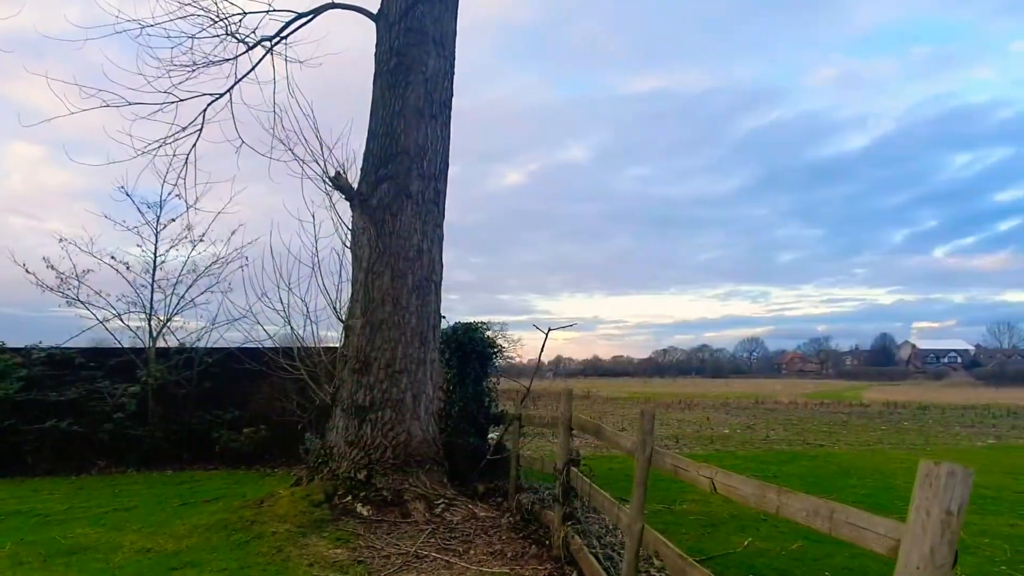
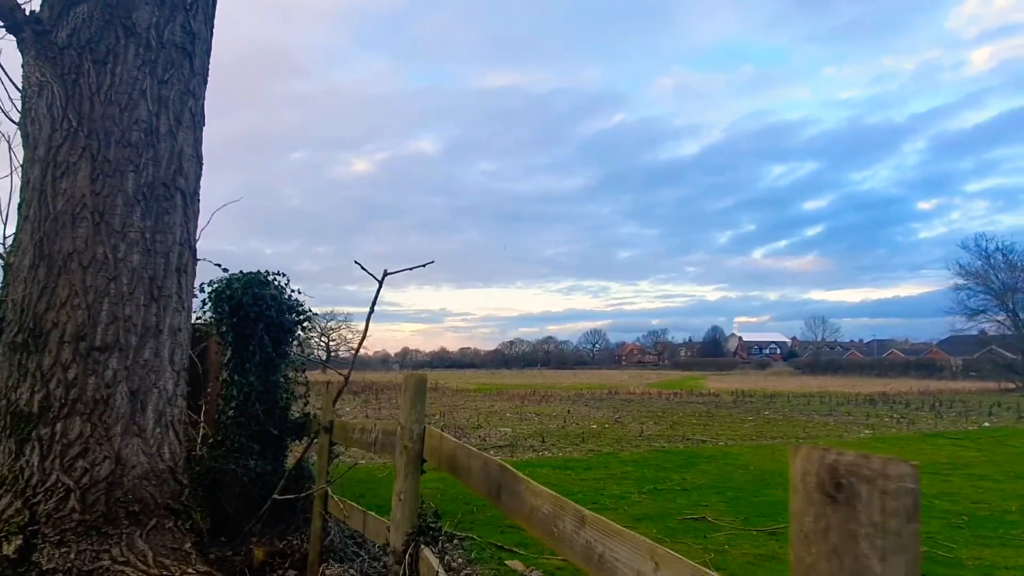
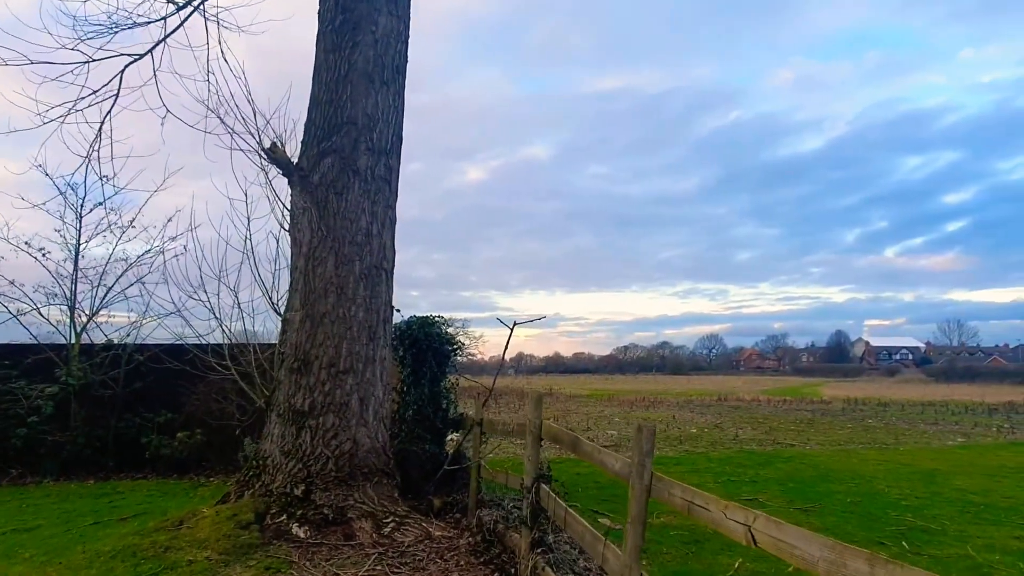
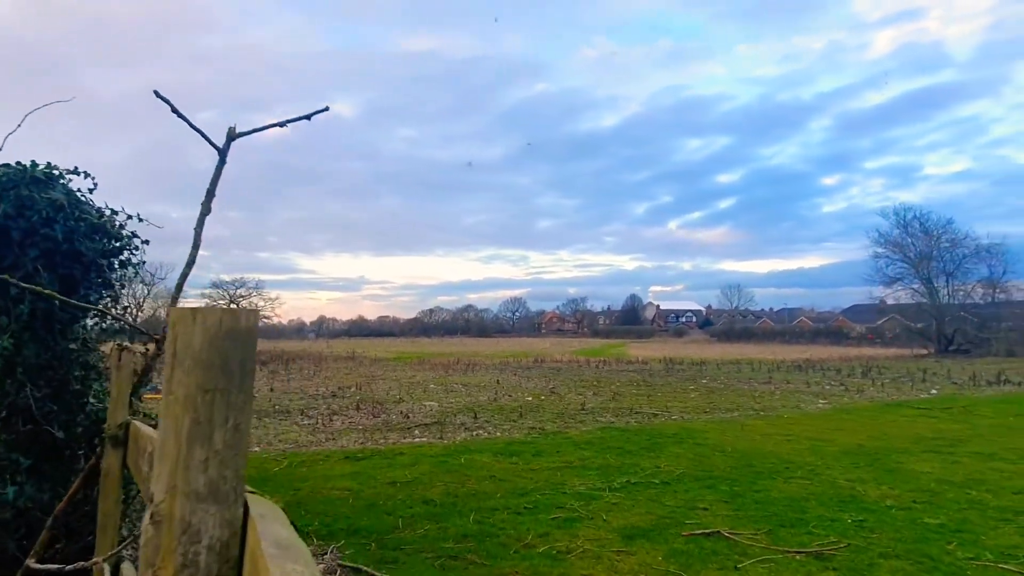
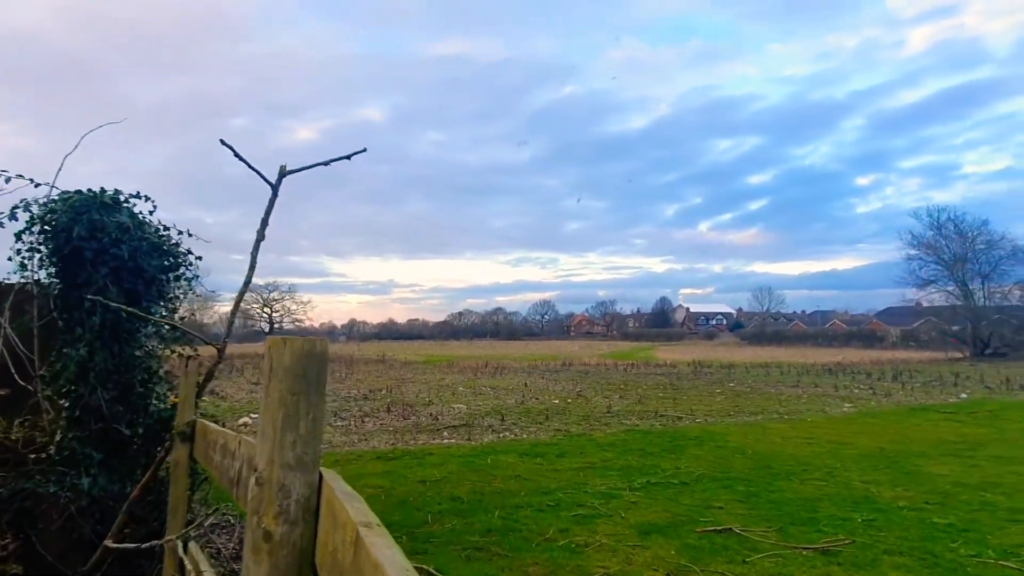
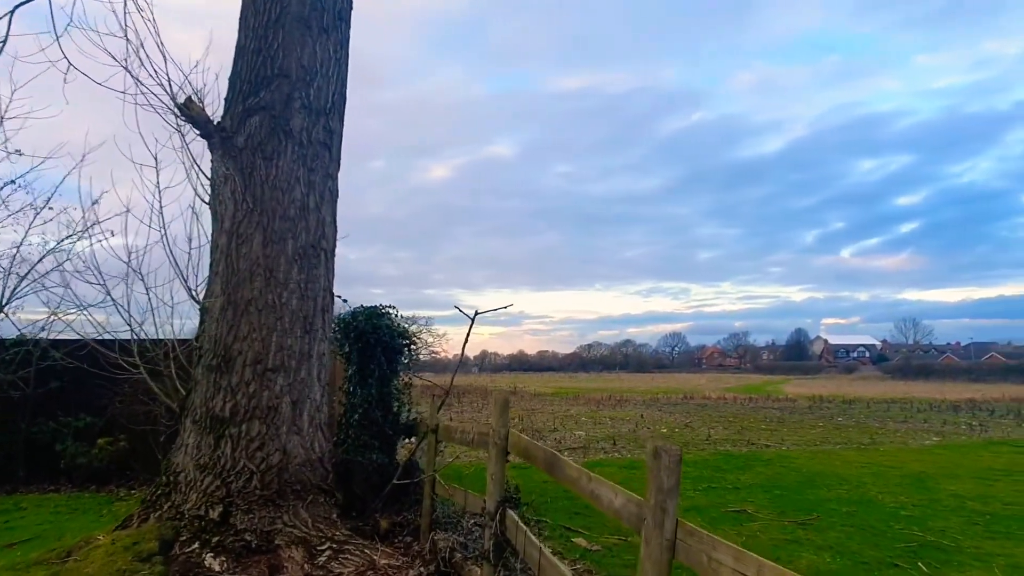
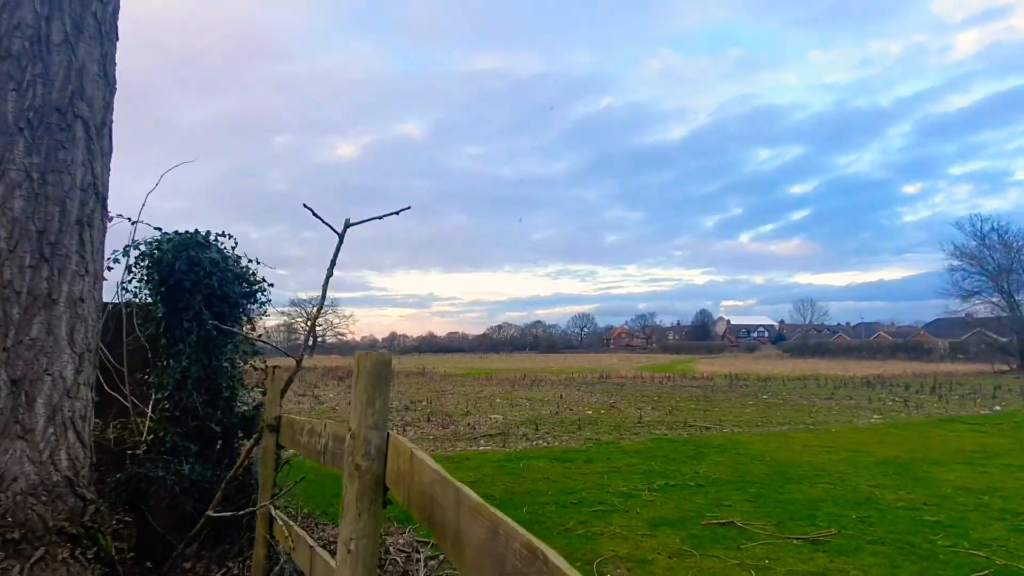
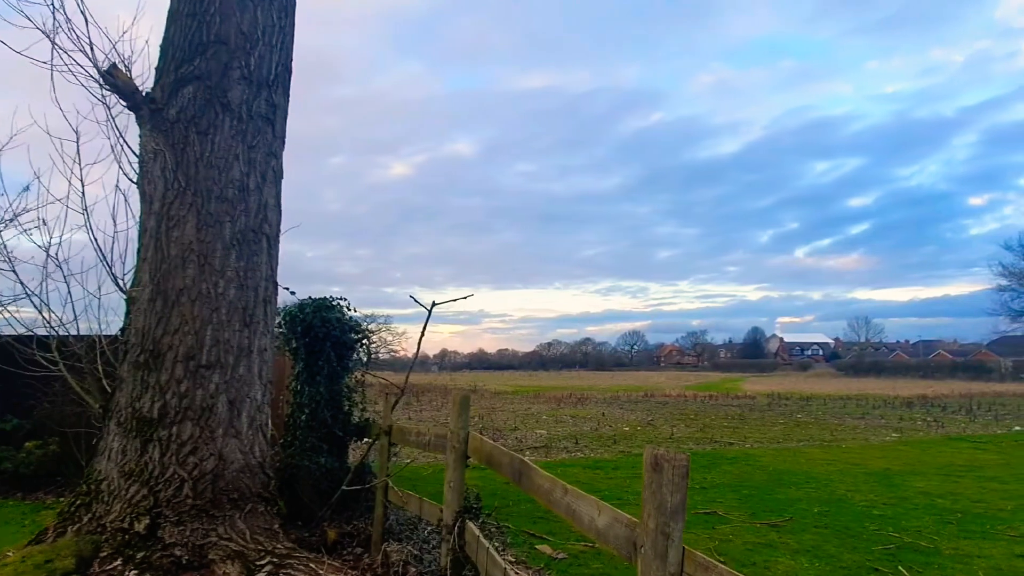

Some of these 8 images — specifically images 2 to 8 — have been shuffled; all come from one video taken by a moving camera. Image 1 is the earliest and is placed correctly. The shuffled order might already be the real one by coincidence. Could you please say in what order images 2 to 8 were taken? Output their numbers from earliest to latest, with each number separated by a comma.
3, 6, 8, 2, 7, 5, 4
